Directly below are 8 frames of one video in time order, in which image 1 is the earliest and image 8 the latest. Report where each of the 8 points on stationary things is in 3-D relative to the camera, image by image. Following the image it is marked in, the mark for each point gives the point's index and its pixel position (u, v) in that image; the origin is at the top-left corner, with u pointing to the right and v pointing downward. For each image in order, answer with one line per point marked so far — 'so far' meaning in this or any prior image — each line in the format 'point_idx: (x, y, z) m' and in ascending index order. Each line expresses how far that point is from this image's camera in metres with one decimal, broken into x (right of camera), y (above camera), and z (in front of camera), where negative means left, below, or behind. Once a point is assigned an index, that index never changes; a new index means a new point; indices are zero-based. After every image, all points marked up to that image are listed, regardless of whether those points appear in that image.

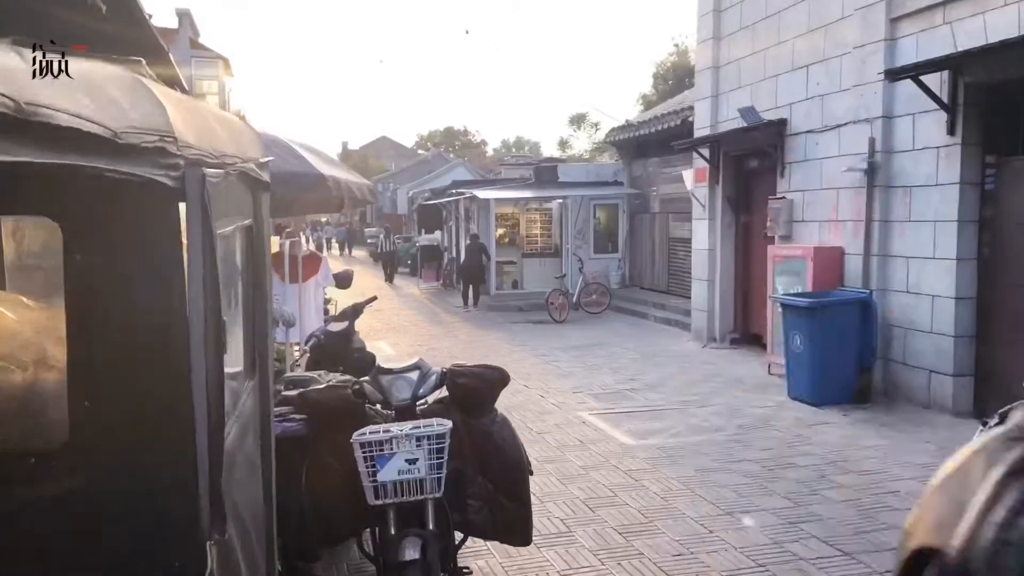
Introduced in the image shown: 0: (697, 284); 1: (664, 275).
0: (+2.5, +0.1, +11.8) m
1: (+2.8, +0.2, +16.0) m
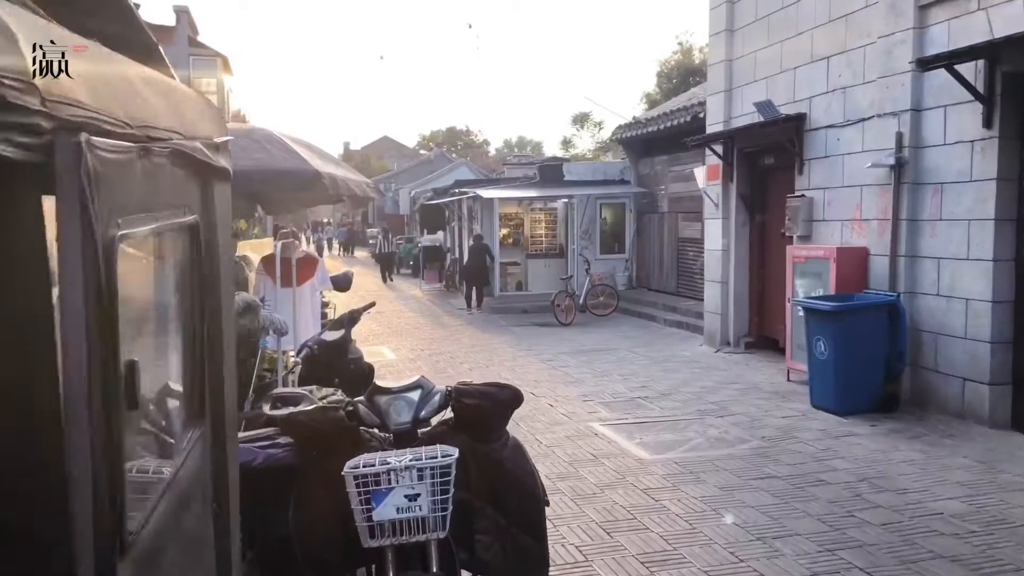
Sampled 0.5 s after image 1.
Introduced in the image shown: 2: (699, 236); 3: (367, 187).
0: (+2.6, 0.0, +11.3) m
1: (+2.9, +0.2, +15.6) m
2: (+3.2, +0.9, +14.6) m
3: (-1.2, +0.8, +6.9) m
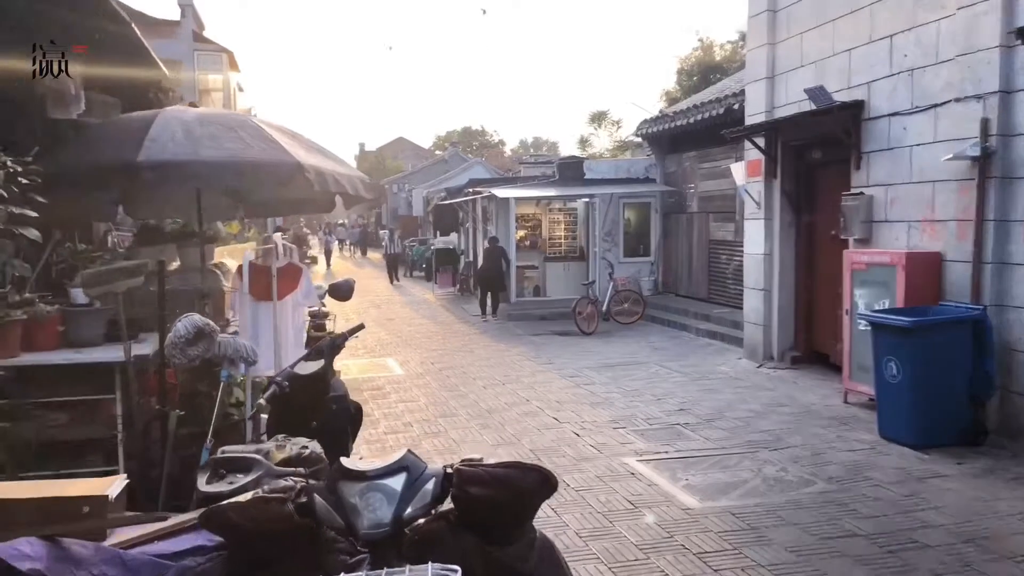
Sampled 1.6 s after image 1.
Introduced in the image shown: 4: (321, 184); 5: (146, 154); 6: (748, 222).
0: (+2.8, -0.1, +10.2) m
1: (+3.2, +0.1, +14.5) m
2: (+3.5, +0.8, +13.5) m
3: (-1.0, +0.7, +5.9) m
4: (-1.2, +0.6, +5.2) m
5: (-2.0, +0.7, +4.7) m
6: (+2.8, +0.8, +10.3) m
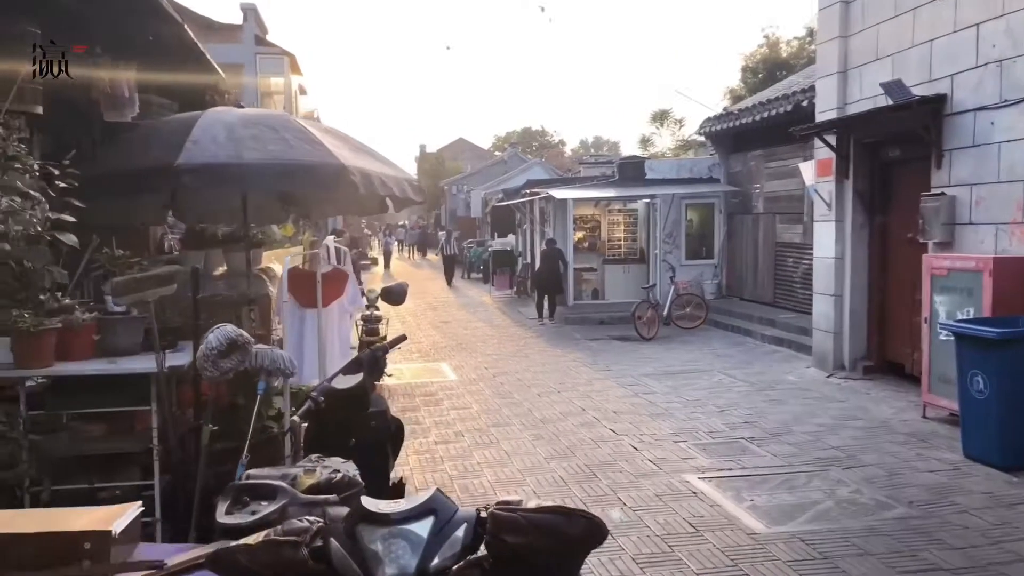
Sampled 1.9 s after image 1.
0: (+3.5, -0.1, +9.7) m
1: (+4.2, 0.0, +14.0) m
2: (+4.3, +0.7, +12.9) m
3: (-0.7, +0.7, +5.7) m
4: (-0.8, +0.6, +5.0) m
5: (-1.7, +0.7, +4.5) m
6: (+3.5, +0.7, +9.8) m
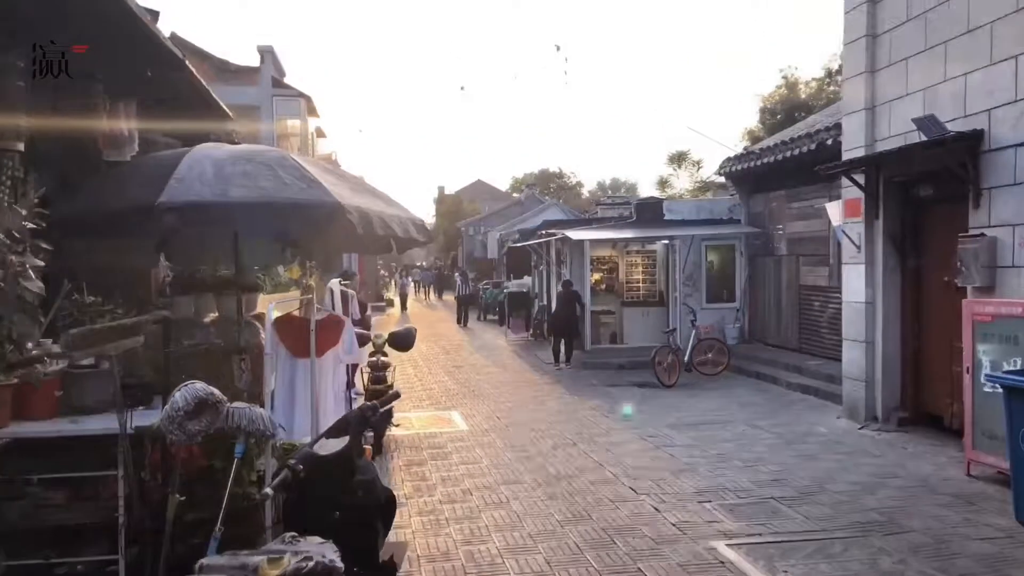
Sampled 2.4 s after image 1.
0: (+3.6, -0.6, +9.2) m
1: (+4.4, -0.7, +13.5) m
2: (+4.6, +0.1, +12.4) m
3: (-0.6, +0.4, +5.3) m
4: (-0.8, +0.3, +4.6) m
5: (-1.7, +0.4, +4.2) m
6: (+3.6, +0.2, +9.3) m
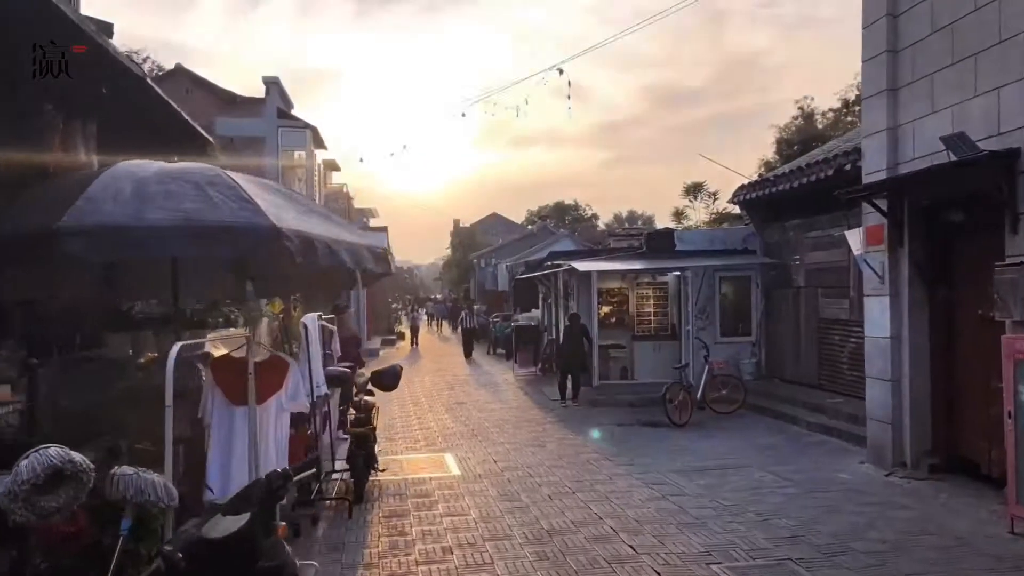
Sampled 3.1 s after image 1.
0: (+3.6, -1.0, +8.5) m
1: (+4.4, -1.1, +12.7) m
2: (+4.6, -0.4, +11.7) m
3: (-0.7, +0.2, +4.7) m
4: (-0.9, +0.2, +4.0) m
5: (-1.8, +0.3, +3.6) m
6: (+3.6, -0.1, +8.6) m
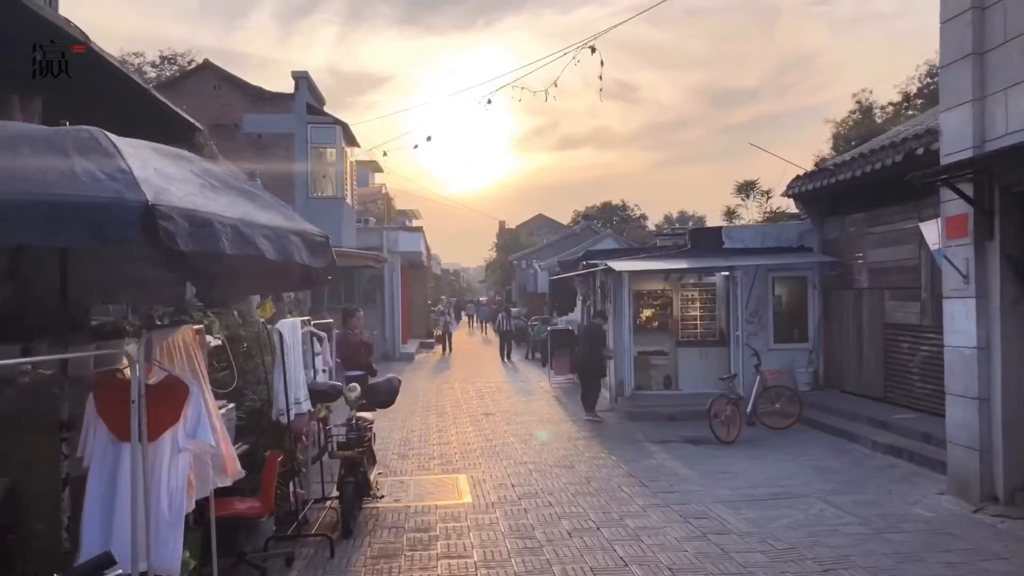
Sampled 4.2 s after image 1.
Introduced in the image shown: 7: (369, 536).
0: (+3.7, -1.0, +7.2) m
1: (+4.8, -1.2, +11.3) m
2: (+4.9, -0.4, +10.3) m
3: (-0.8, +0.2, +3.7) m
4: (-1.1, +0.2, +3.0) m
5: (-2.0, +0.3, +2.6) m
6: (+3.7, -0.1, +7.3) m
7: (-1.1, -1.9, +6.6) m
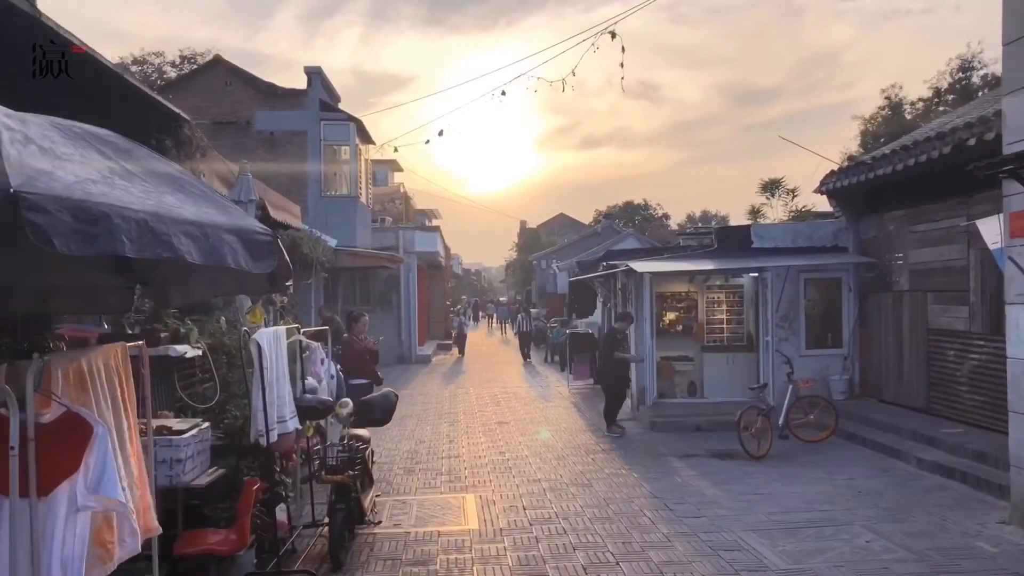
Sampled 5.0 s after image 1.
0: (+3.8, -1.0, +6.4) m
1: (+5.0, -1.2, +10.5) m
2: (+5.0, -0.4, +9.5) m
3: (-0.8, +0.2, +3.0) m
4: (-1.1, +0.1, +2.3) m
5: (-2.0, +0.2, +2.0) m
6: (+3.8, -0.1, +6.5) m
7: (-1.1, -1.9, +5.9) m
